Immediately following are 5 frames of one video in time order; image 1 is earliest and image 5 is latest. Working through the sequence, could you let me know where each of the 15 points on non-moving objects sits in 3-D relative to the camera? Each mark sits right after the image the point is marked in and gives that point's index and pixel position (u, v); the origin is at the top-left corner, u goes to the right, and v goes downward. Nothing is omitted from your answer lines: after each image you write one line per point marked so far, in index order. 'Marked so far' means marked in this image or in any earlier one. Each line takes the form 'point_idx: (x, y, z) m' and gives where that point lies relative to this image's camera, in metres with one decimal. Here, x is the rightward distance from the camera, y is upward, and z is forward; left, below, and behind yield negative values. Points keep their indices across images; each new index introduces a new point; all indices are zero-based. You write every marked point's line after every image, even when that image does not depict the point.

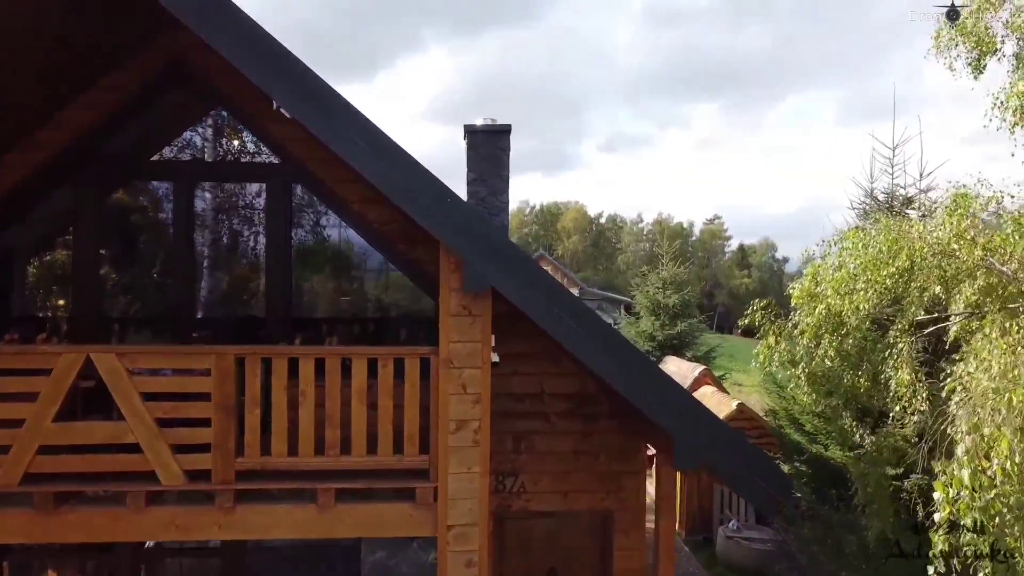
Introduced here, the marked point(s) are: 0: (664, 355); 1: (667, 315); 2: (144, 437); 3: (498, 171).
0: (+3.8, -1.8, +15.6) m
1: (+4.0, -0.8, +15.6) m
2: (-2.9, -1.2, +4.9) m
3: (-0.1, +1.4, +7.4) m
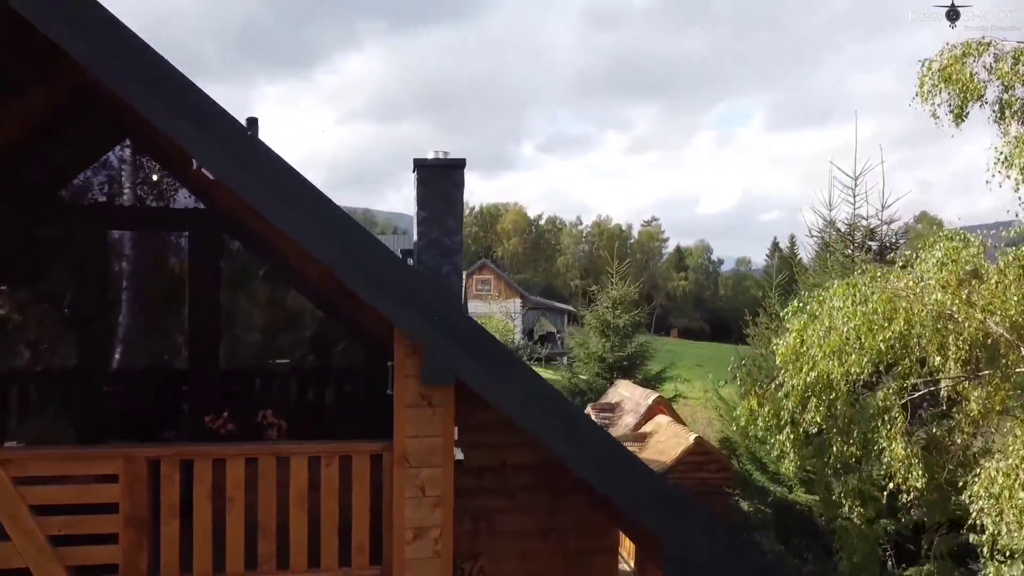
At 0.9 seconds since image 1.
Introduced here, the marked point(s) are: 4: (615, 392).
0: (+2.5, -2.3, +15.3) m
1: (+2.7, -1.3, +15.3) m
2: (-3.1, -1.8, +3.9) m
3: (-0.7, +0.9, +6.7) m
4: (+2.3, -2.4, +13.9) m
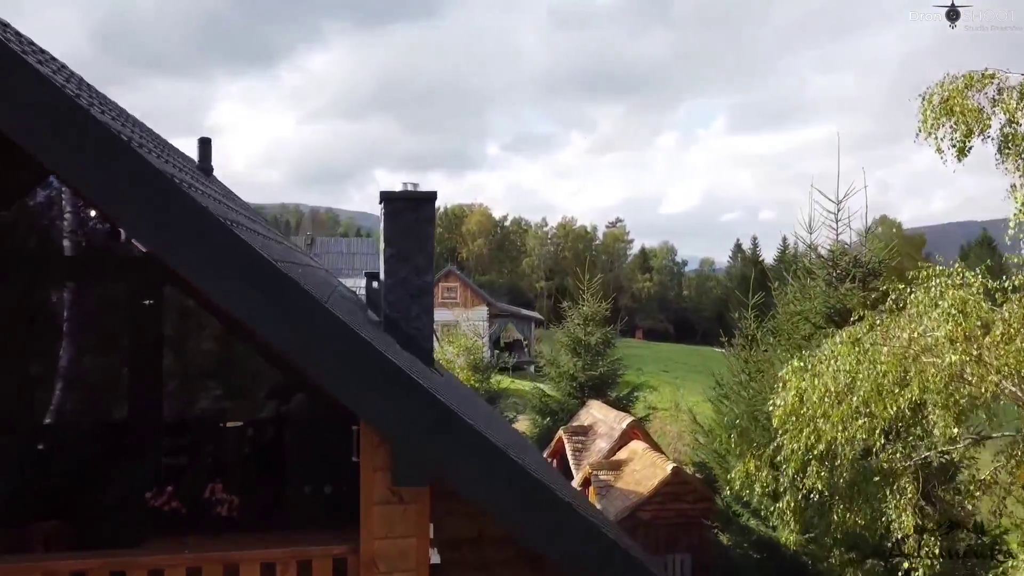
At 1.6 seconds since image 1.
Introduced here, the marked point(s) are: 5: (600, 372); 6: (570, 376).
0: (+1.8, -2.7, +14.9) m
1: (+1.9, -1.7, +15.0) m
2: (-3.2, -2.2, +3.3) m
3: (-0.9, +0.4, +6.2) m
4: (+1.7, -2.8, +13.6) m
5: (+2.2, -2.1, +14.9) m
6: (+1.4, -2.2, +15.0) m
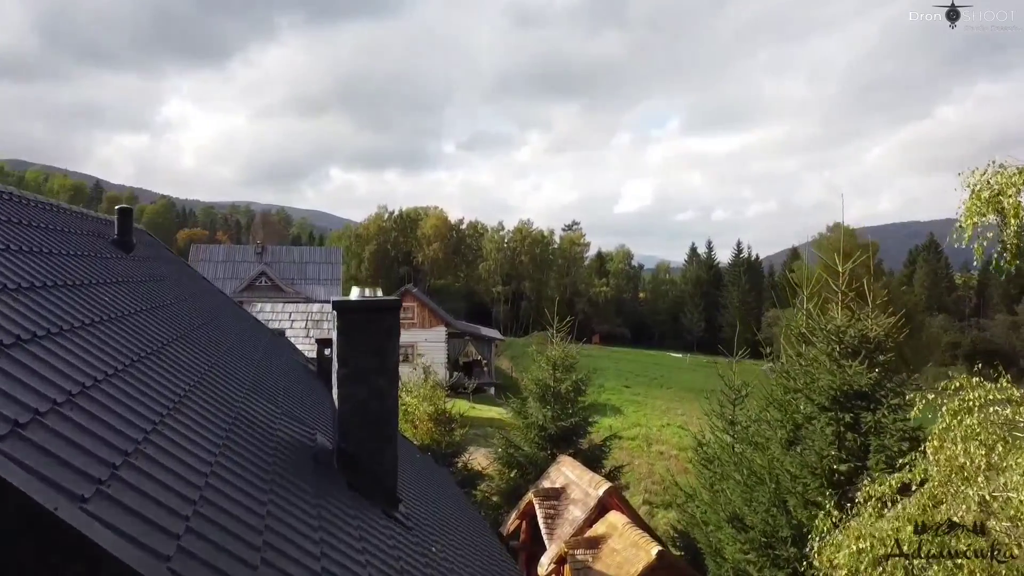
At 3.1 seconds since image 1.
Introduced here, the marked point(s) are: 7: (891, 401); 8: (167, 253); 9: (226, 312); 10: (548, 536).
0: (+1.0, -3.7, +14.0) m
1: (+1.1, -2.7, +14.0) m
2: (-3.2, -3.3, +2.0) m
3: (-1.1, -0.6, +5.0) m
4: (+1.0, -3.8, +12.6) m
5: (+1.4, -3.1, +13.9) m
6: (+0.6, -3.2, +14.0) m
7: (+4.6, -1.4, +7.5) m
8: (-5.7, +0.5, +10.1) m
9: (-4.5, -0.4, +9.5) m
10: (+0.7, -4.6, +11.2) m
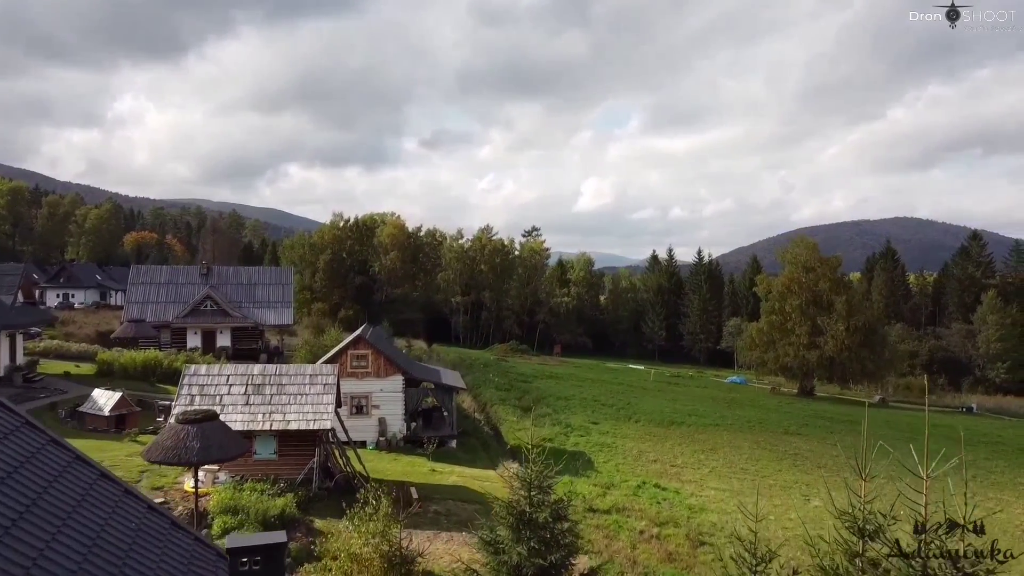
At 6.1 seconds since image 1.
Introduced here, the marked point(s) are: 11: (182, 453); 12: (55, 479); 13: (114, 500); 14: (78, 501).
0: (+0.4, -5.8, +11.9) m
1: (+0.5, -4.8, +11.9) m
2: (-3.0, -5.5, -0.4) m
3: (-1.2, -2.8, +2.8) m
4: (+0.5, -6.0, +10.5) m
5: (+0.7, -5.2, +11.8) m
6: (0.0, -5.3, +11.9) m
7: (+4.4, -3.5, +5.6) m
8: (-6.2, -1.7, +7.5) m
9: (-4.8, -2.6, +7.1) m
10: (+0.3, -6.7, +9.1) m
11: (-9.2, -4.6, +16.9) m
12: (-5.6, -2.2, +7.5) m
13: (-5.1, -2.6, +7.9) m
14: (-5.2, -2.4, +7.3) m
